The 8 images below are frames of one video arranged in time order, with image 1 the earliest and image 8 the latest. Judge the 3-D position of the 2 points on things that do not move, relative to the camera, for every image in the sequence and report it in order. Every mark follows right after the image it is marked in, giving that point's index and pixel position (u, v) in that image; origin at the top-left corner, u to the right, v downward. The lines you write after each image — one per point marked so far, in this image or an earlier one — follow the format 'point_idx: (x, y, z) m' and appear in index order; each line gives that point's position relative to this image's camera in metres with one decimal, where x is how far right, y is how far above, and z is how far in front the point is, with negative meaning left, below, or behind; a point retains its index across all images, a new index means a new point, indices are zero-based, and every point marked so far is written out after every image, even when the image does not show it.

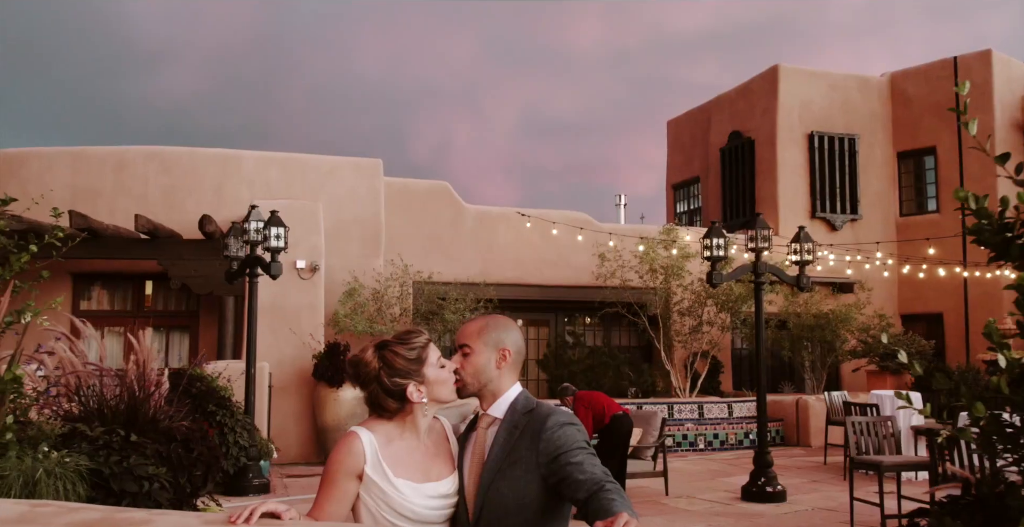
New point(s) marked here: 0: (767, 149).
0: (+4.3, +2.0, +14.8) m
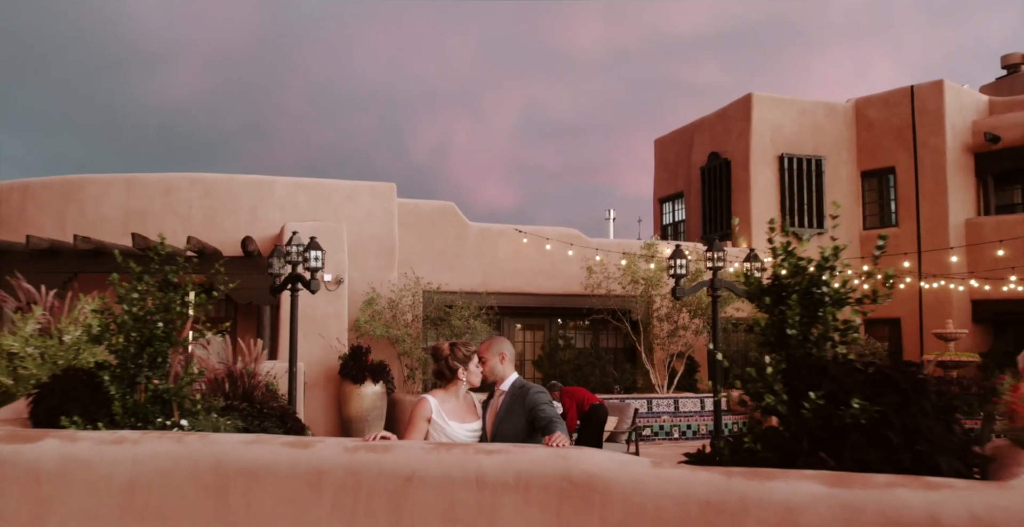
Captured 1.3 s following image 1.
0: (+4.3, +1.8, +16.3) m
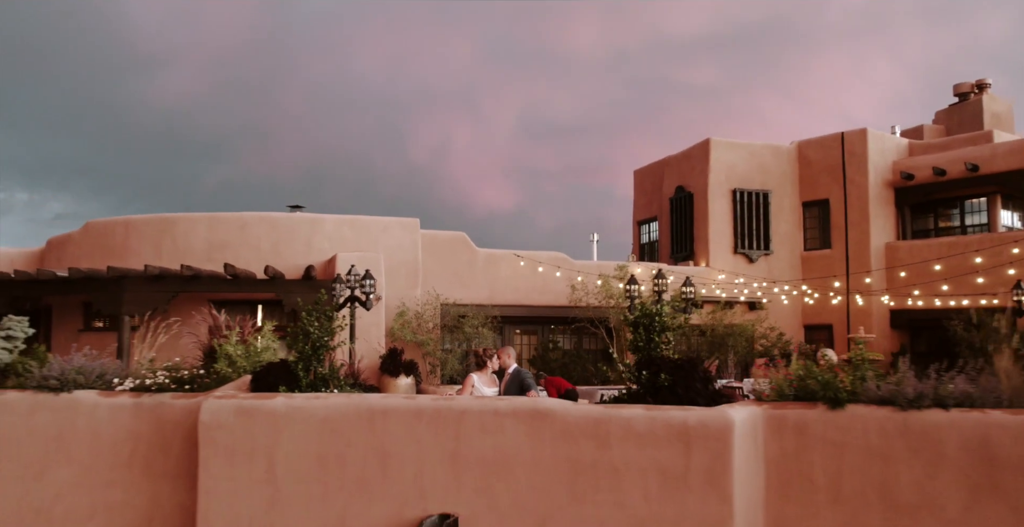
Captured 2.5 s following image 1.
0: (+4.3, +1.4, +19.7) m
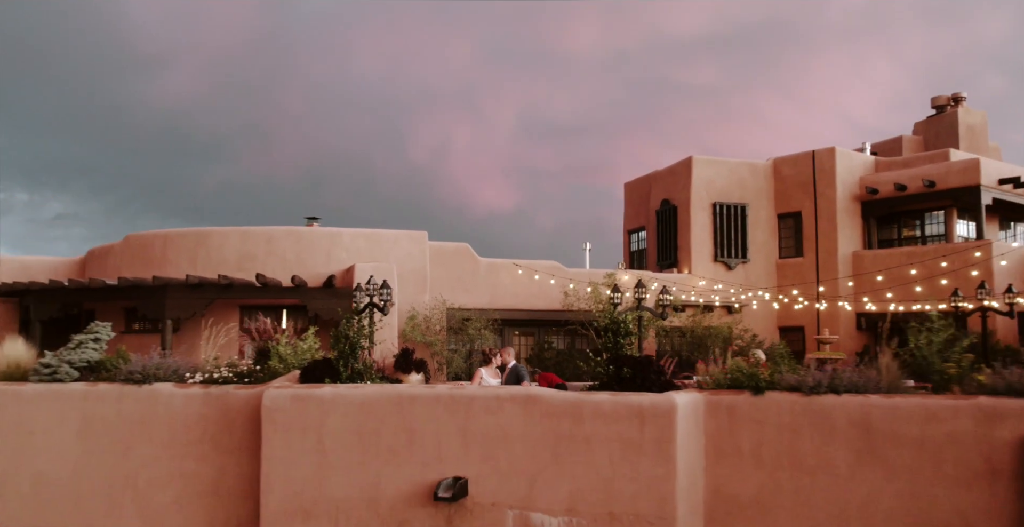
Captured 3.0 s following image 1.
0: (+4.3, +1.3, +21.6) m
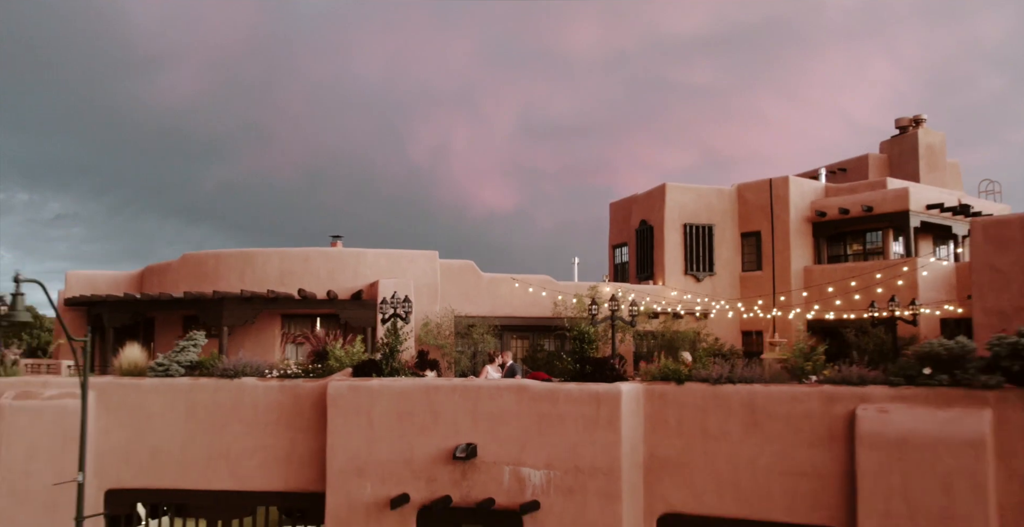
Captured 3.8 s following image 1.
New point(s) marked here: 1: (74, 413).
0: (+4.2, +0.9, +24.9) m
1: (-6.5, -2.2, +12.9) m
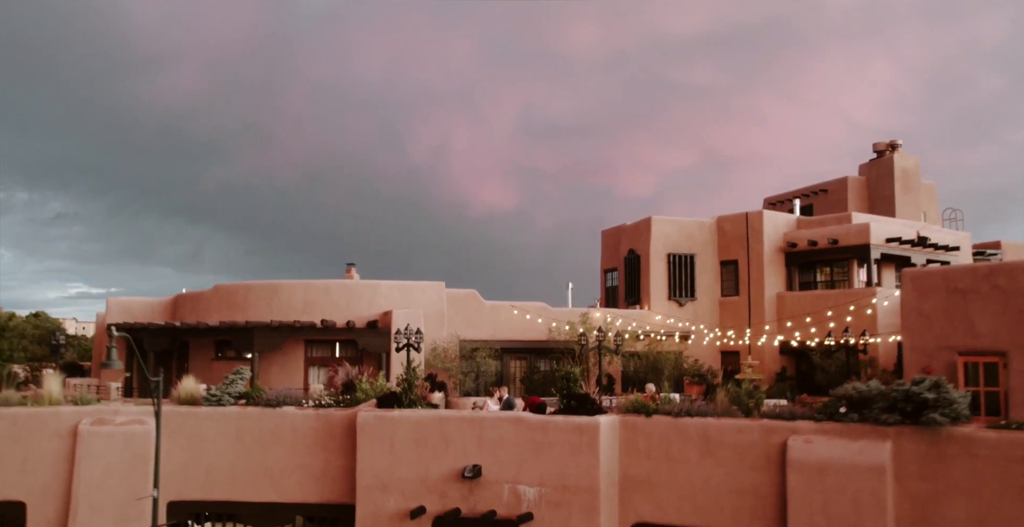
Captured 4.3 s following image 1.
0: (+4.2, +0.1, +27.3) m
1: (-6.5, -3.0, +15.3) m
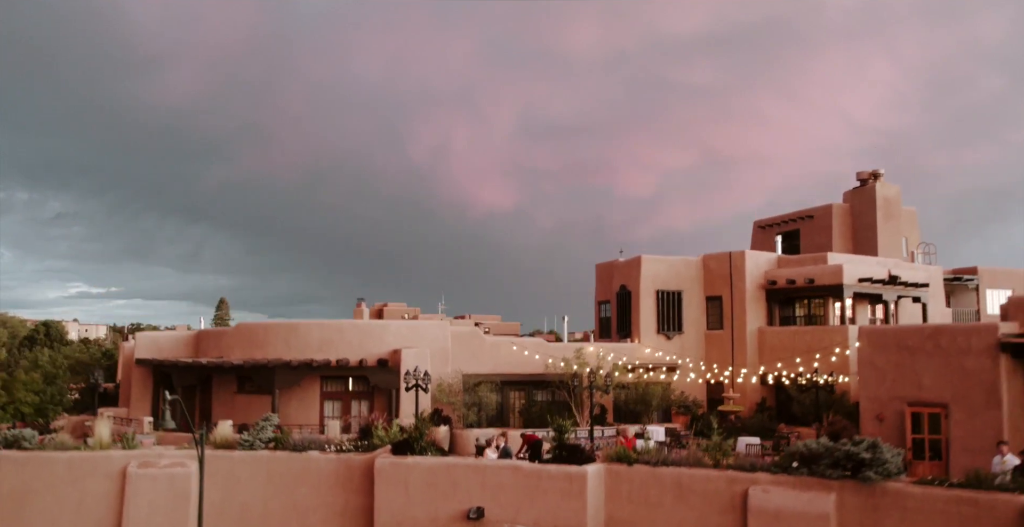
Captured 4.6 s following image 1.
0: (+4.2, -1.2, +29.3) m
1: (-6.5, -4.3, +17.3) m
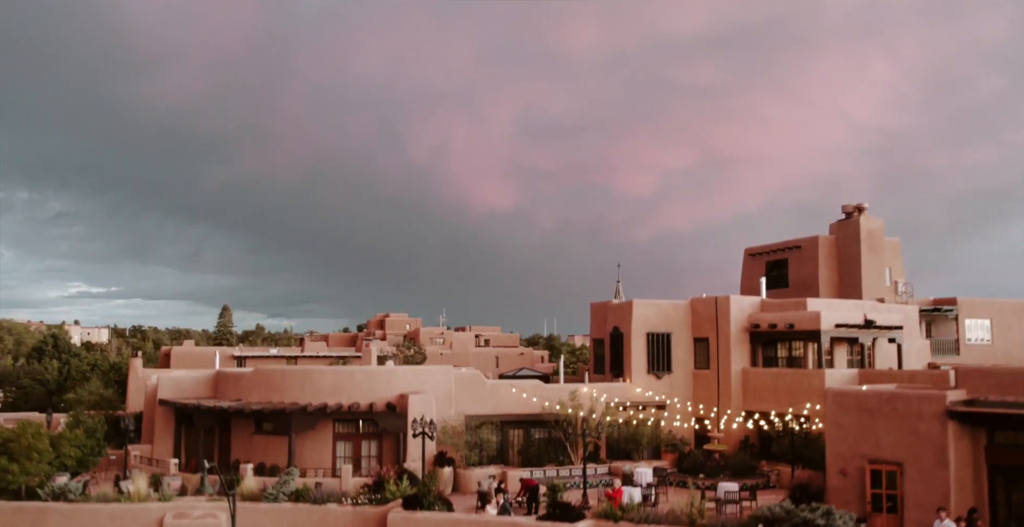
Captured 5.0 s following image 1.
0: (+4.2, -2.7, +31.2) m
1: (-6.6, -5.8, +19.1) m
